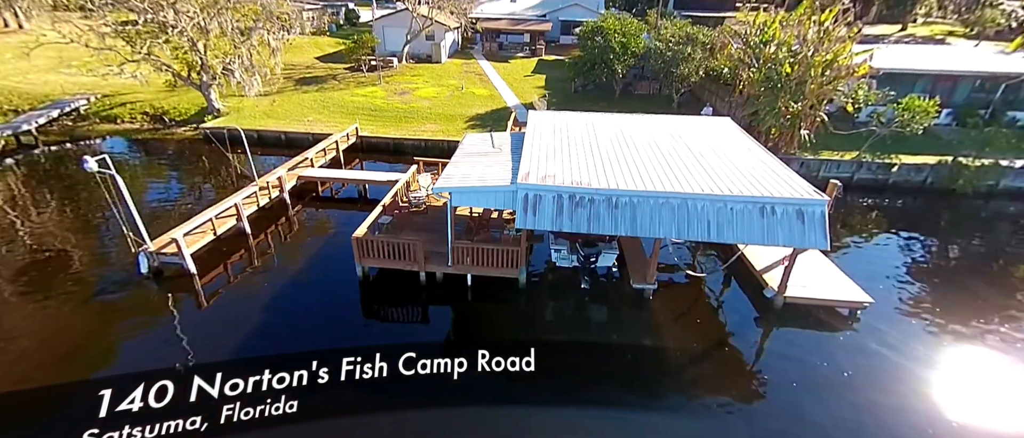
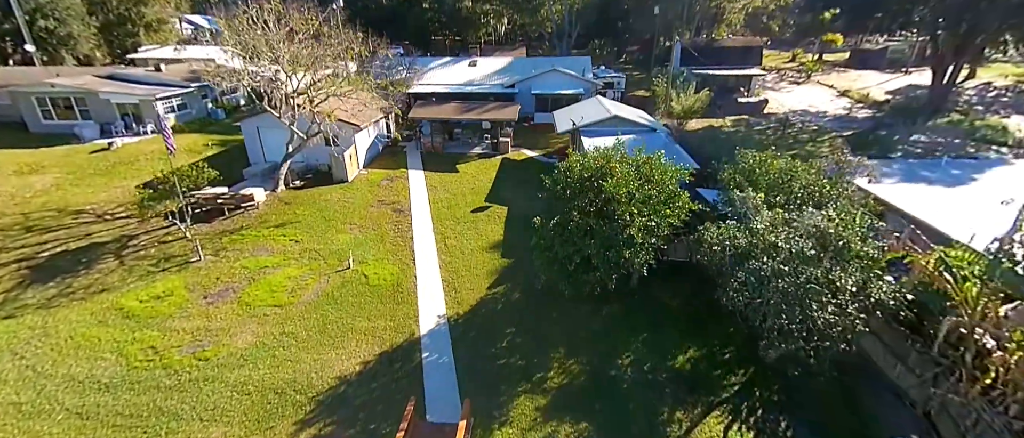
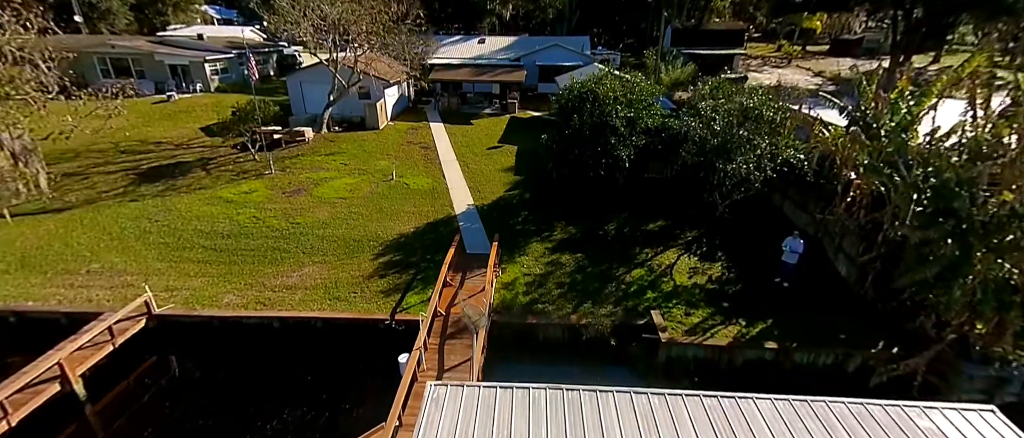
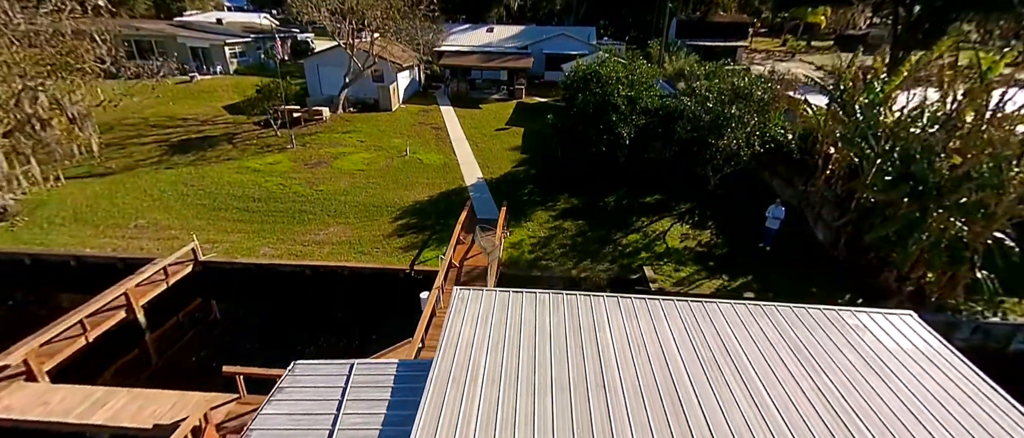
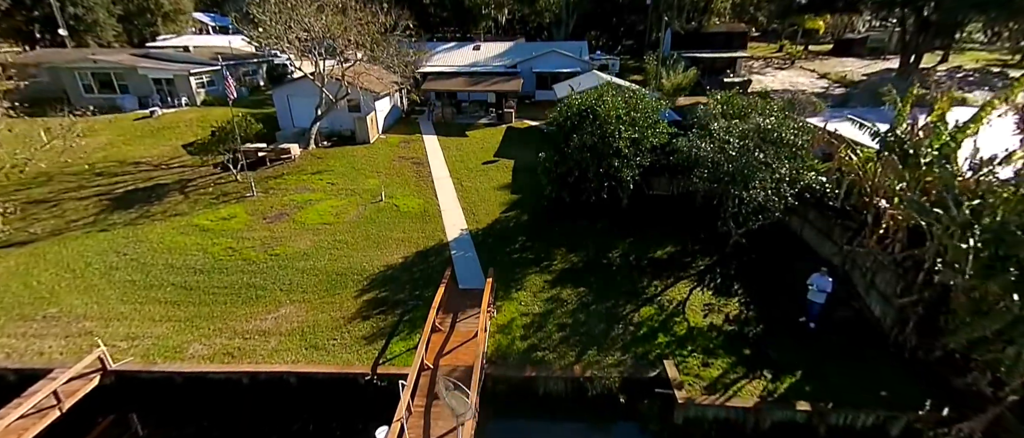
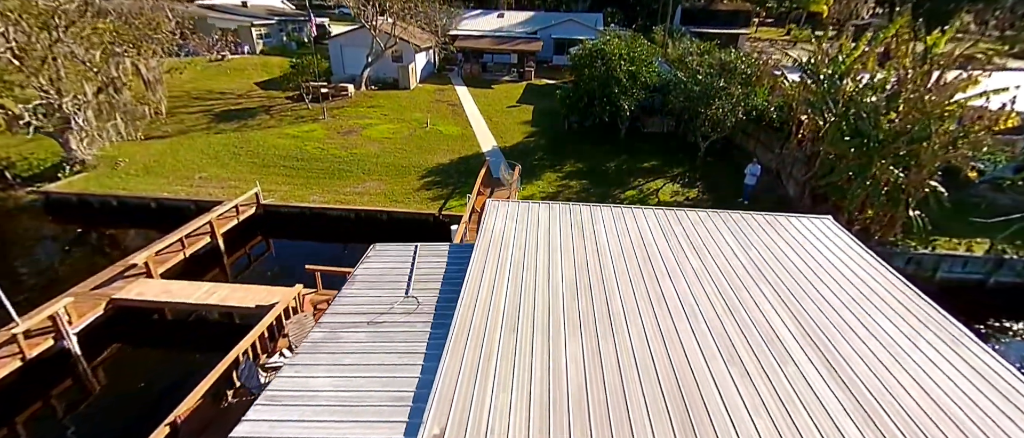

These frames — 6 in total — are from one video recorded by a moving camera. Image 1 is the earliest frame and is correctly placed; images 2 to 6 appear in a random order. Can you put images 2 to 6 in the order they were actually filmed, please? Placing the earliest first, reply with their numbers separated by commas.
6, 4, 3, 5, 2
